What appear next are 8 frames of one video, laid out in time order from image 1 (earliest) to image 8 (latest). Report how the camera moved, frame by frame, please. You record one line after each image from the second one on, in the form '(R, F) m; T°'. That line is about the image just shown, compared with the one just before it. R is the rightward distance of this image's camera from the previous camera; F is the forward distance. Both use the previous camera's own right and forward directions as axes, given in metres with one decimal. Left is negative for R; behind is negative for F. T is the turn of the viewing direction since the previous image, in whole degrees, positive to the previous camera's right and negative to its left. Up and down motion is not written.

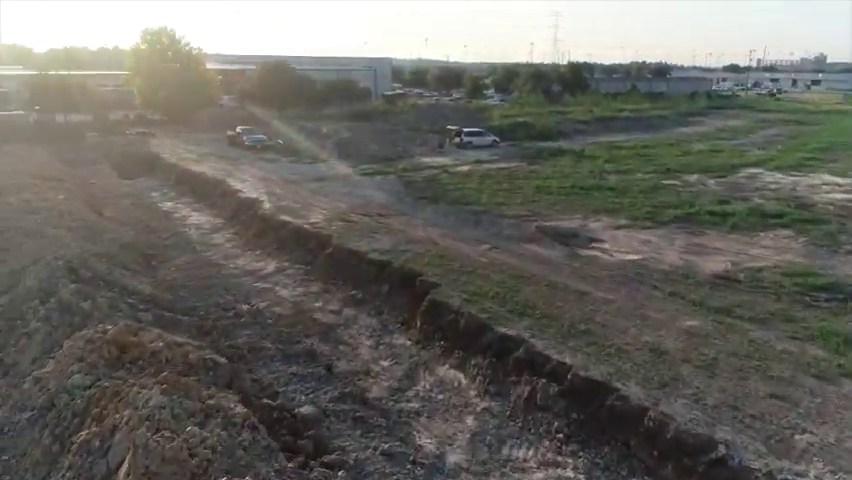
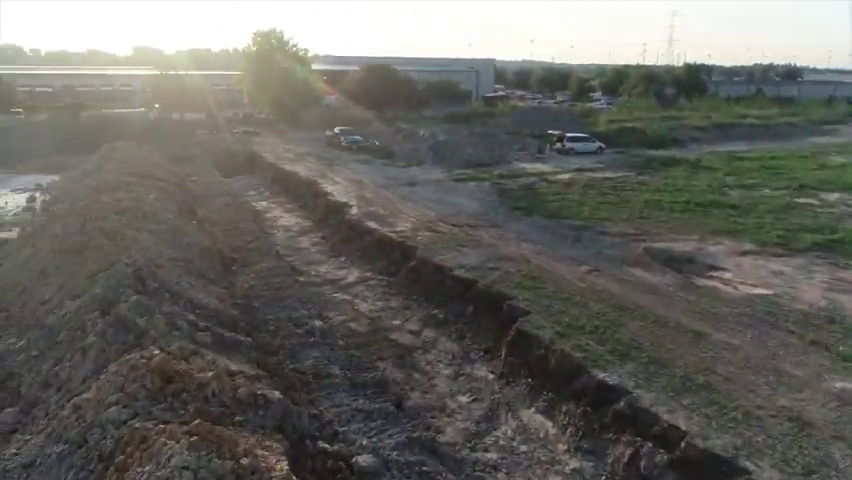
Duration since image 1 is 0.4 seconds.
(+0.1, +1.3) m; -9°
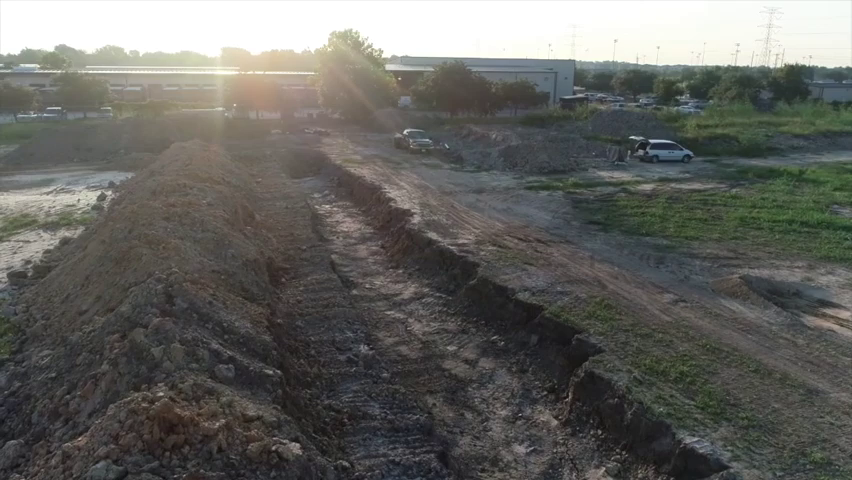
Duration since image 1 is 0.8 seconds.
(+0.2, +1.3) m; -7°
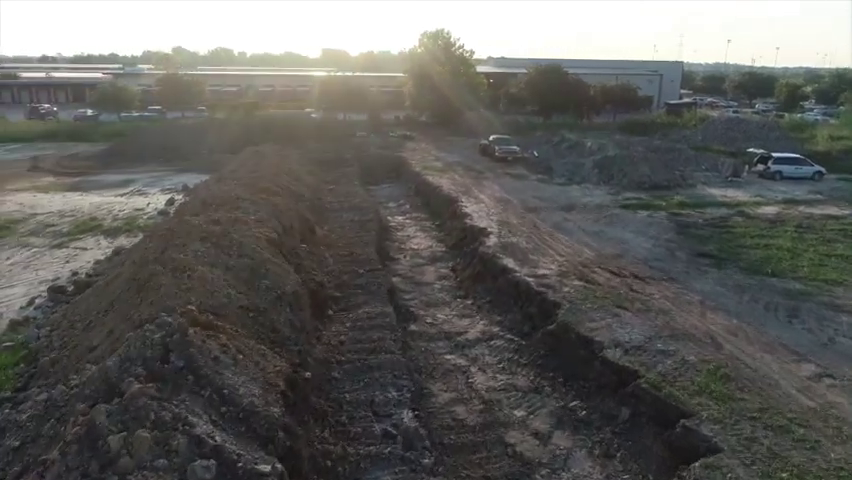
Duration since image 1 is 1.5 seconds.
(+0.3, +2.2) m; -8°
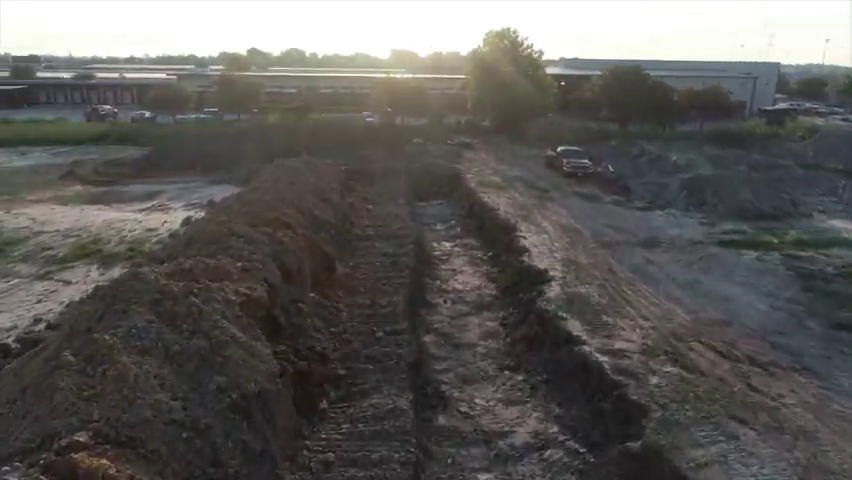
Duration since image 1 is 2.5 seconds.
(+0.5, +3.5) m; -6°
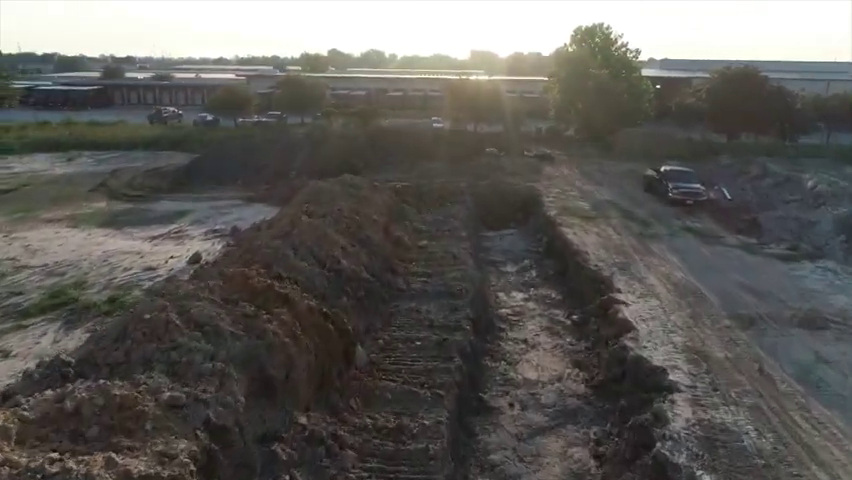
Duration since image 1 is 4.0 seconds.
(+0.2, +4.6) m; -7°
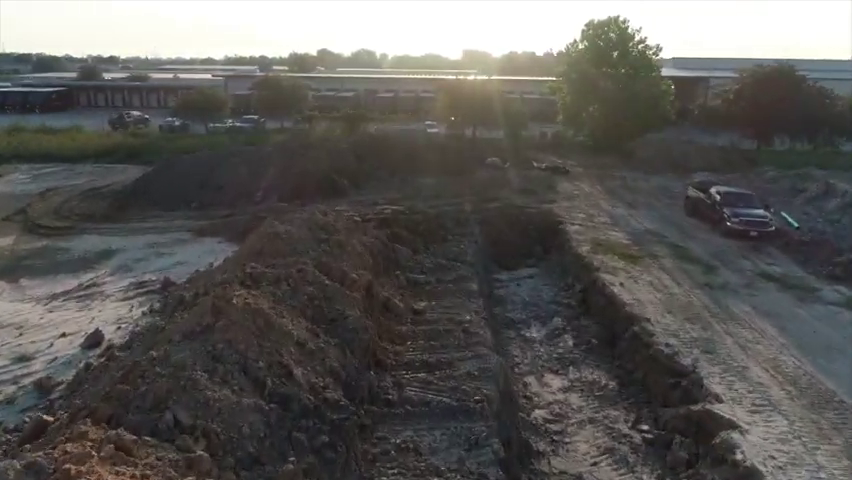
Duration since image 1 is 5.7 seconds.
(-0.2, +4.9) m; +1°
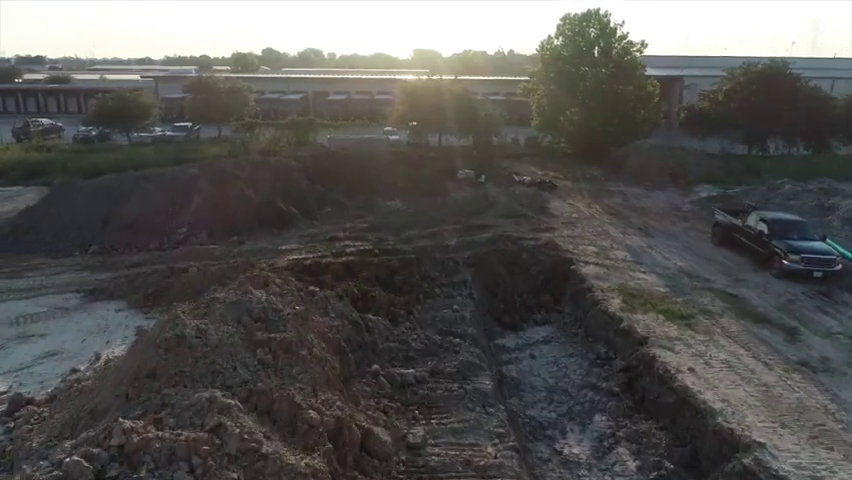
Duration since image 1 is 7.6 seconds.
(-0.6, +4.6) m; +5°
